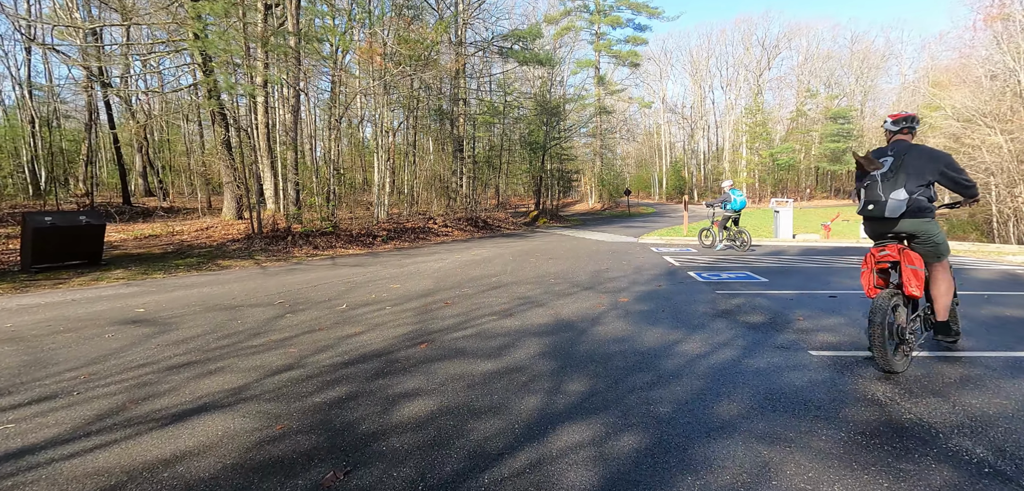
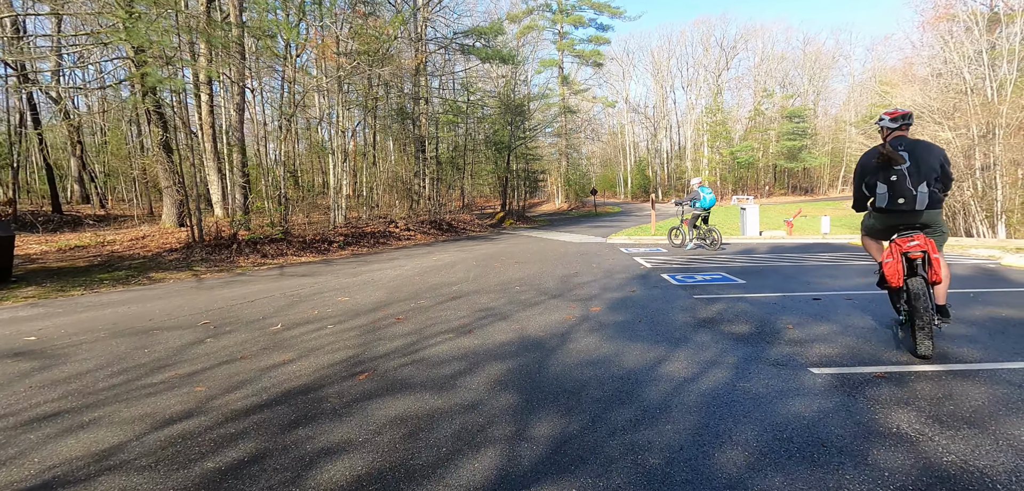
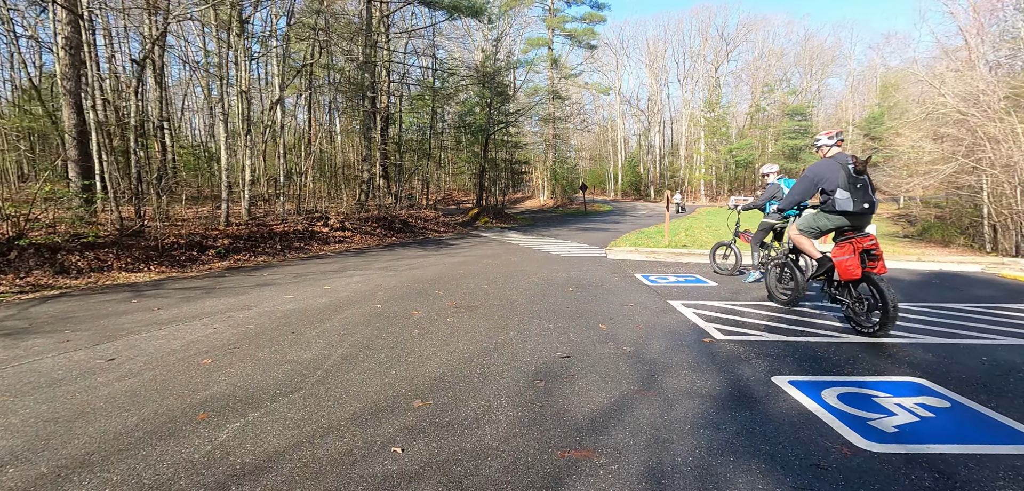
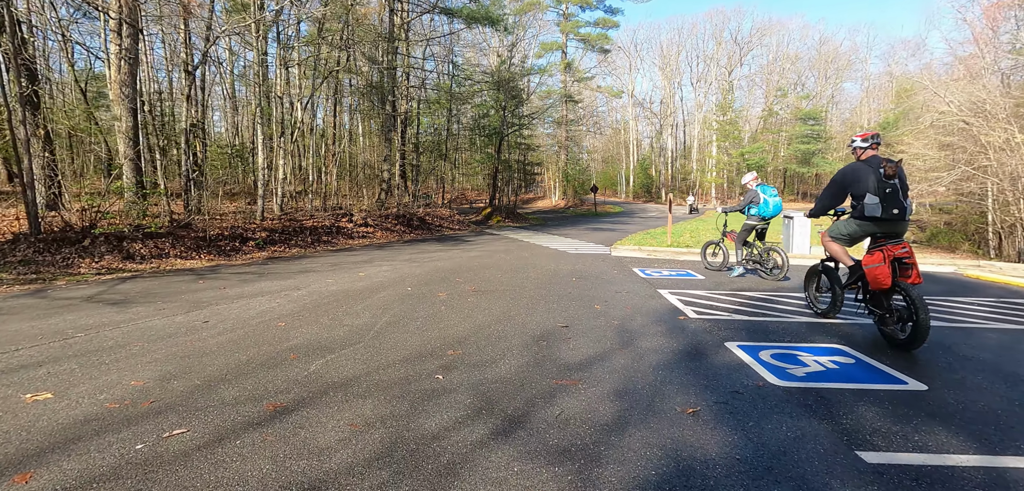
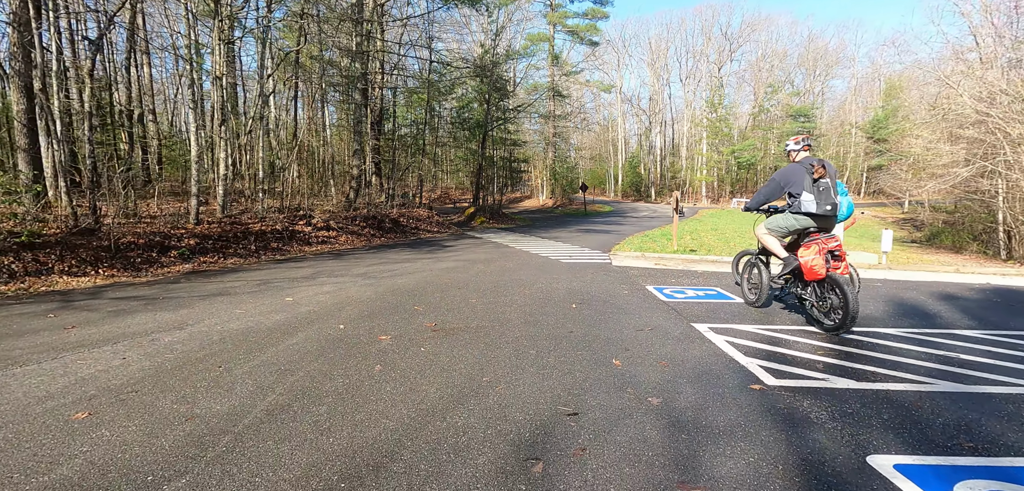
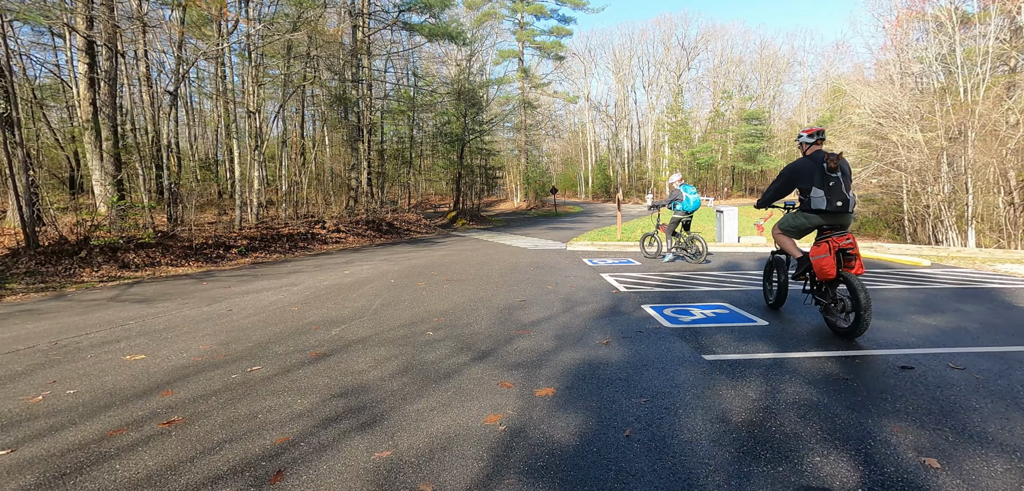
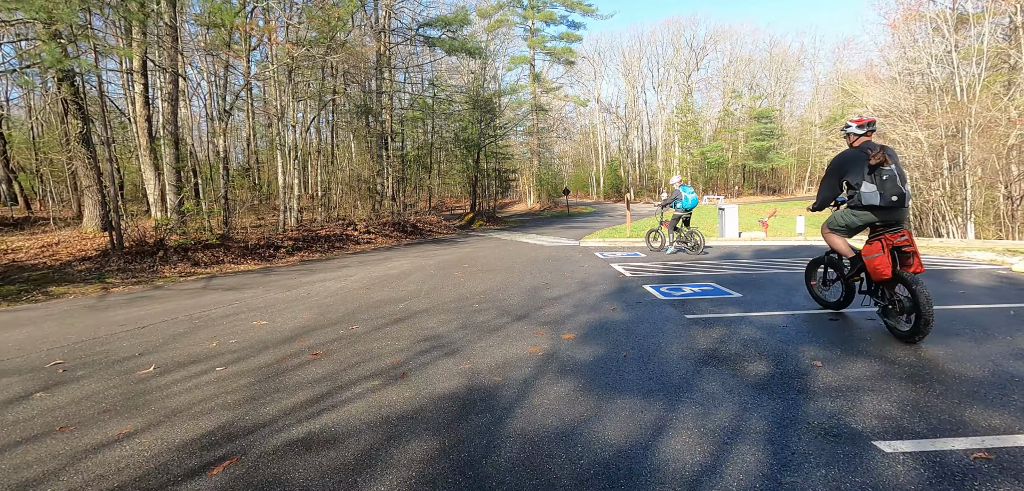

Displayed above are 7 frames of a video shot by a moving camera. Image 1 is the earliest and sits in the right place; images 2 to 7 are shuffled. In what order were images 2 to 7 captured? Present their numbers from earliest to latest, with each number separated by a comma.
2, 7, 6, 4, 3, 5
